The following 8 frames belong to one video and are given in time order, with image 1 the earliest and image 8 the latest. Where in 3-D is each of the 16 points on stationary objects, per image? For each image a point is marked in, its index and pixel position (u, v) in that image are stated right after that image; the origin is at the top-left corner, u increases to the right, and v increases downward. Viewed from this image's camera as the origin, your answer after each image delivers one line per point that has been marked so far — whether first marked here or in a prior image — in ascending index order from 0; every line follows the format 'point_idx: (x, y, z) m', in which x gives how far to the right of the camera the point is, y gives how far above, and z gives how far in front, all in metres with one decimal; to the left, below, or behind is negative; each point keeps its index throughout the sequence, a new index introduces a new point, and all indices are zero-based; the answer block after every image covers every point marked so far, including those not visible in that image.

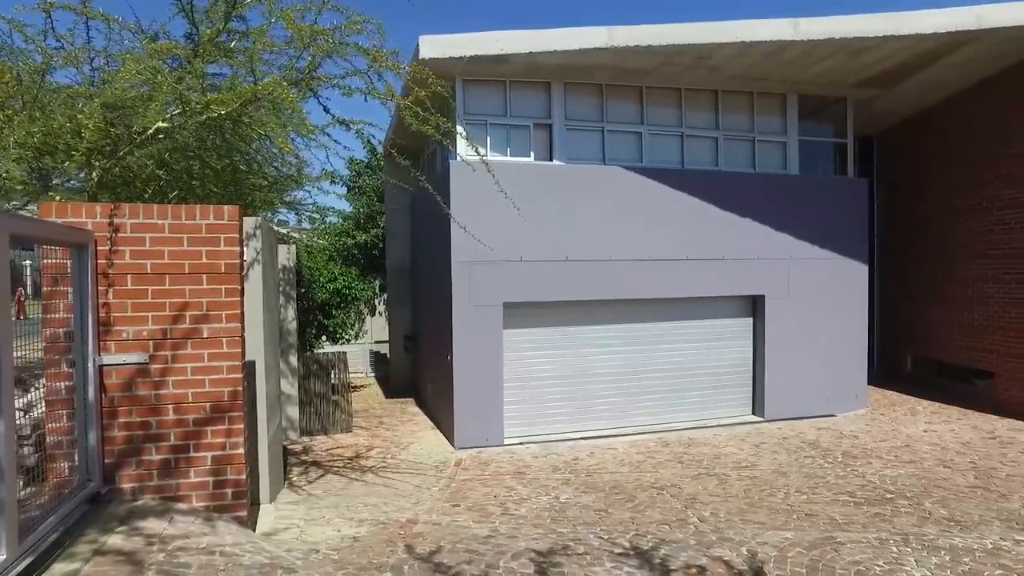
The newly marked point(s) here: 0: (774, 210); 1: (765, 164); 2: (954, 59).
0: (+3.5, +1.1, +10.0) m
1: (+3.5, +1.7, +10.3) m
2: (+5.7, +3.0, +9.7) m
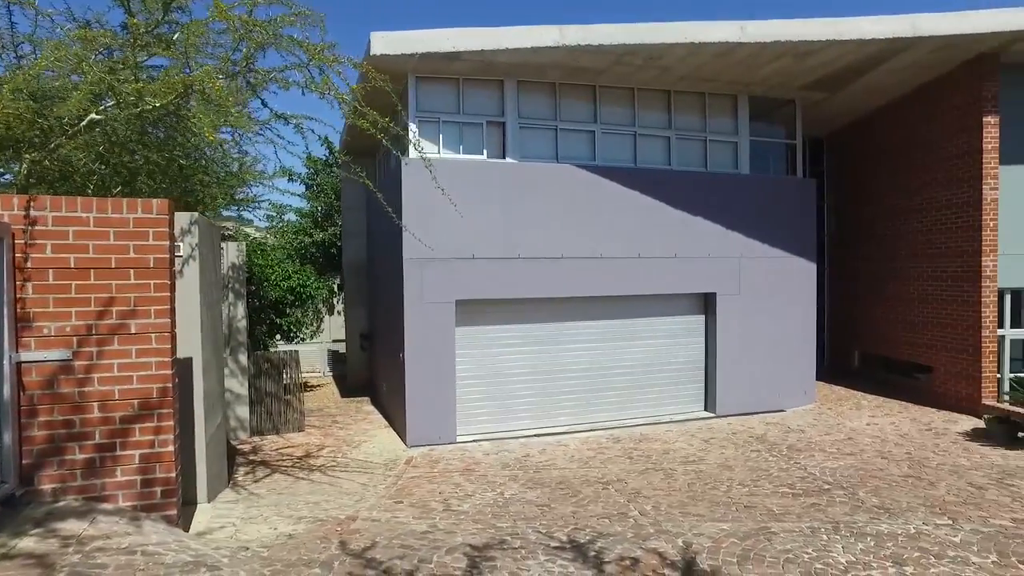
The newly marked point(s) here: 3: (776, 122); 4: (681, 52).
0: (+2.9, +1.1, +10.2) m
1: (+2.9, +1.8, +10.5) m
2: (+5.1, +3.0, +9.9) m
3: (+3.9, +2.5, +11.1) m
4: (+2.0, +2.8, +8.8) m
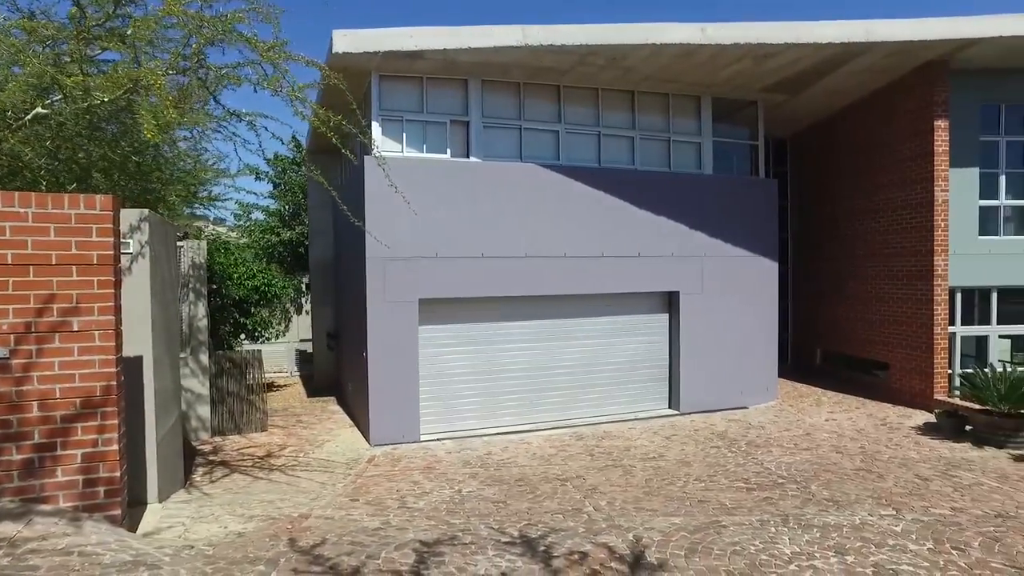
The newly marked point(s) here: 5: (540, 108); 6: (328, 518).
0: (+2.4, +1.1, +10.3) m
1: (+2.4, +1.8, +10.6) m
2: (+4.6, +3.0, +10.1) m
3: (+3.4, +2.5, +11.3) m
4: (+1.6, +2.8, +8.9) m
5: (+0.4, +2.4, +9.8) m
6: (-1.1, -1.4, +4.6) m
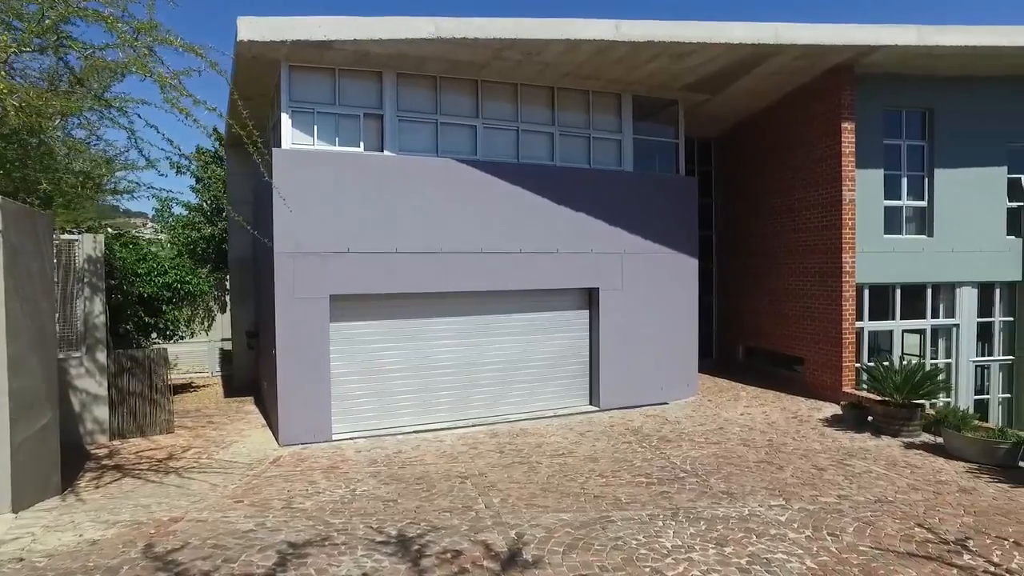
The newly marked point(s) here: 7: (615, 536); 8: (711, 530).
0: (+1.3, +1.2, +10.4) m
1: (+1.2, +1.8, +10.6) m
2: (+3.5, +3.1, +10.3) m
3: (+2.3, +2.5, +11.4) m
4: (+0.6, +2.9, +8.9) m
5: (-0.7, +2.4, +9.7) m
6: (-1.8, -1.4, +4.4) m
7: (+0.6, -1.5, +4.5) m
8: (+1.2, -1.5, +4.6) m
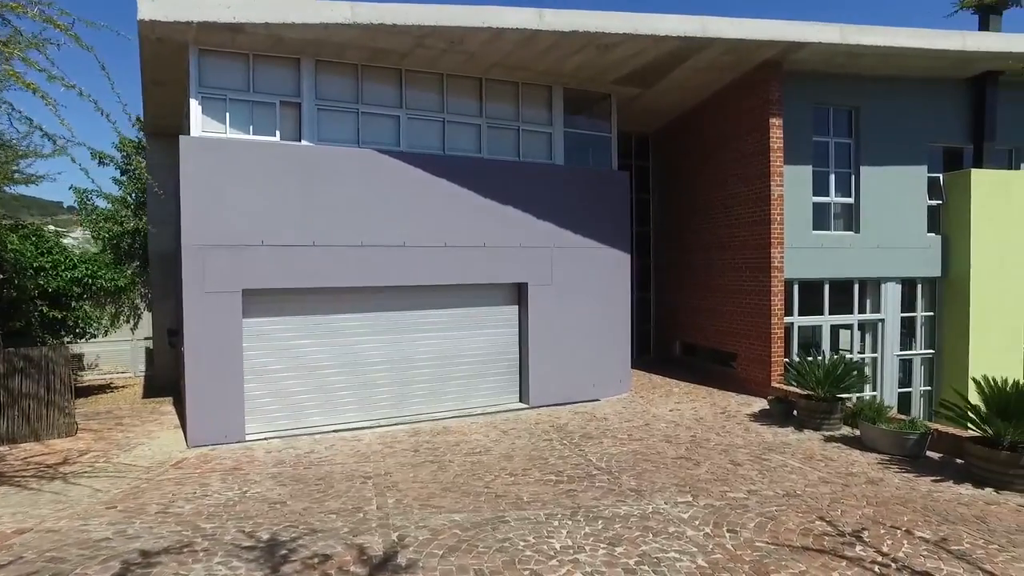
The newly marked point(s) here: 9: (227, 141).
0: (+0.3, +1.2, +10.2) m
1: (+0.2, +1.9, +10.5) m
2: (+2.5, +3.1, +10.2) m
3: (+1.2, +2.6, +11.3) m
4: (-0.4, +2.9, +8.7) m
5: (-1.7, +2.5, +9.4) m
6: (-2.5, -1.3, +4.0) m
7: (0.0, -1.4, +4.3) m
8: (+0.6, -1.5, +4.5) m
9: (-3.1, +1.6, +8.1) m
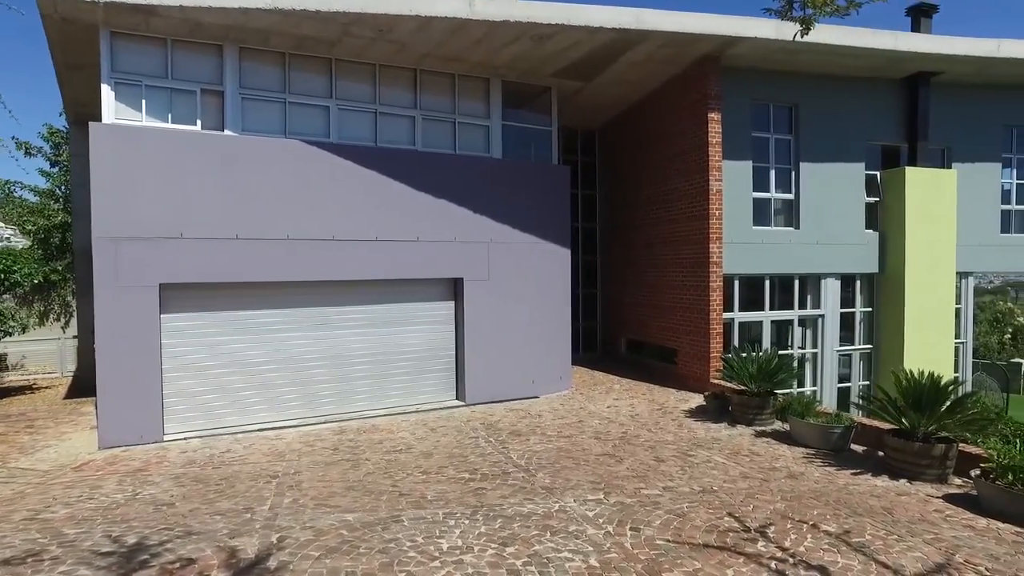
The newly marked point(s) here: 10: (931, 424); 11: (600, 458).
0: (-0.6, +1.3, +10.0) m
1: (-0.6, +1.9, +10.3) m
2: (+1.7, +3.2, +10.2) m
3: (+0.3, +2.7, +11.1) m
4: (-1.1, +3.0, +8.5) m
5: (-2.5, +2.5, +9.1) m
6: (-3.1, -1.3, +3.7) m
7: (-0.7, -1.4, +4.1) m
8: (-0.1, -1.4, +4.3) m
9: (-3.9, +1.7, +7.8) m
10: (+3.6, -1.2, +6.4) m
11: (+0.8, -1.5, +6.6) m
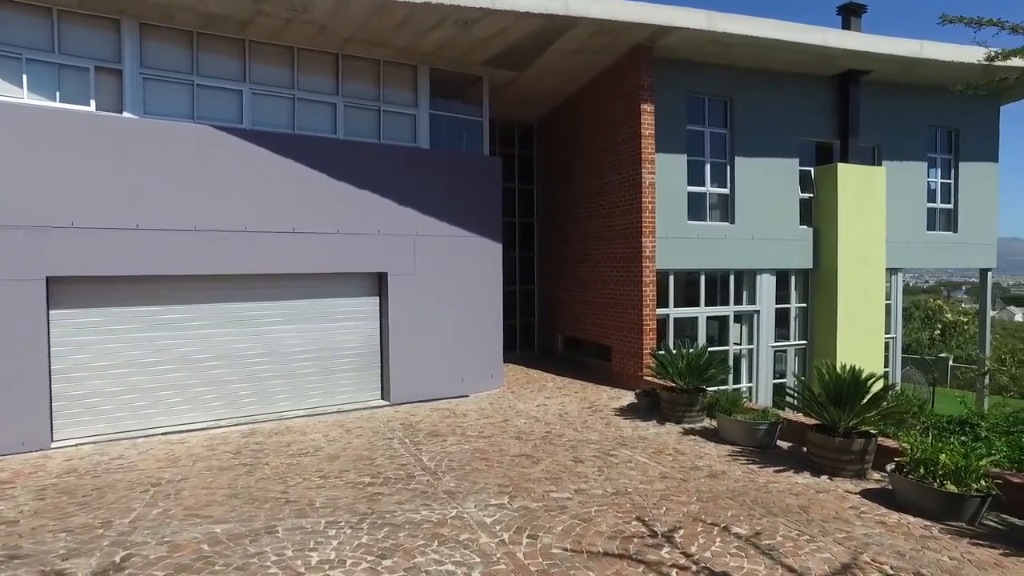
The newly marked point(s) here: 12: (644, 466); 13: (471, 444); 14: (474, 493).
0: (-1.5, +1.3, +9.6) m
1: (-1.6, +2.0, +9.9) m
2: (+0.7, +3.3, +9.9) m
3: (-0.7, +2.7, +10.8) m
4: (-2.0, +3.1, +8.0) m
5: (-3.4, +2.6, +8.6) m
6: (-3.7, -1.2, +3.2) m
7: (-1.2, -1.3, +3.7) m
8: (-0.7, -1.3, +3.9) m
9: (-4.7, +1.7, +7.2) m
10: (+2.9, -1.1, +6.3) m
11: (0.0, -1.4, +6.2) m
12: (+1.1, -1.5, +6.2) m
13: (-0.4, -1.5, +7.0) m
14: (-0.3, -1.4, +5.0) m
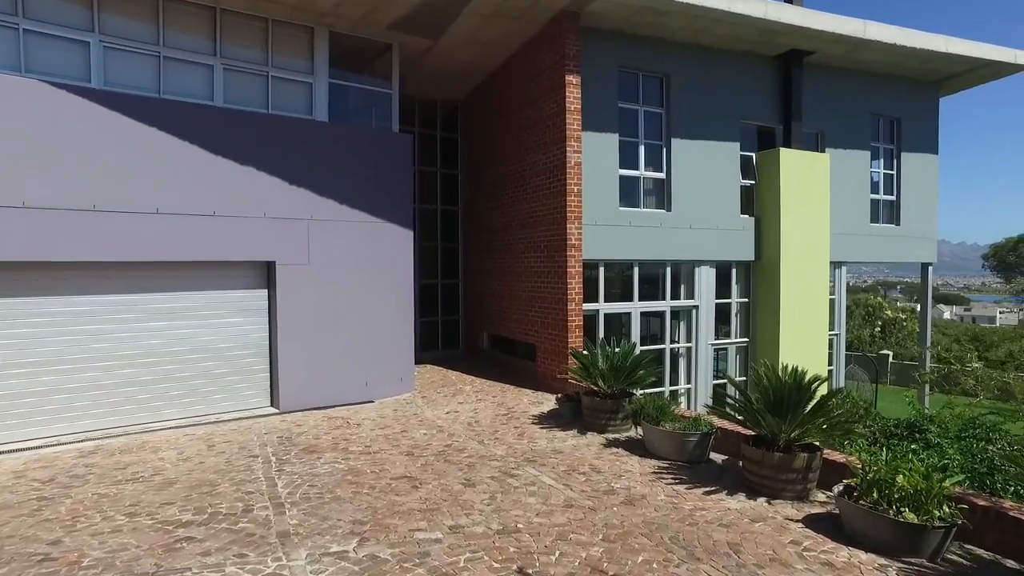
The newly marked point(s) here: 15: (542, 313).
0: (-2.5, +1.4, +8.4) m
1: (-2.7, +2.1, +8.6) m
2: (-0.4, +3.4, +8.8) m
3: (-1.8, +2.8, +9.6) m
4: (-3.0, +3.2, +6.8) m
5: (-4.4, +2.7, +7.2) m
6: (-4.3, -1.1, +1.8) m
7: (-1.9, -1.2, +2.4) m
8: (-1.4, -1.2, +2.8) m
9: (-5.6, +1.8, +5.7) m
10: (+2.0, -1.0, +5.3) m
11: (-0.8, -1.3, +5.1) m
12: (+0.3, -1.4, +5.1) m
13: (-1.3, -1.4, +5.8) m
14: (-1.0, -1.3, +3.9) m
15: (+0.4, -0.3, +9.9) m
